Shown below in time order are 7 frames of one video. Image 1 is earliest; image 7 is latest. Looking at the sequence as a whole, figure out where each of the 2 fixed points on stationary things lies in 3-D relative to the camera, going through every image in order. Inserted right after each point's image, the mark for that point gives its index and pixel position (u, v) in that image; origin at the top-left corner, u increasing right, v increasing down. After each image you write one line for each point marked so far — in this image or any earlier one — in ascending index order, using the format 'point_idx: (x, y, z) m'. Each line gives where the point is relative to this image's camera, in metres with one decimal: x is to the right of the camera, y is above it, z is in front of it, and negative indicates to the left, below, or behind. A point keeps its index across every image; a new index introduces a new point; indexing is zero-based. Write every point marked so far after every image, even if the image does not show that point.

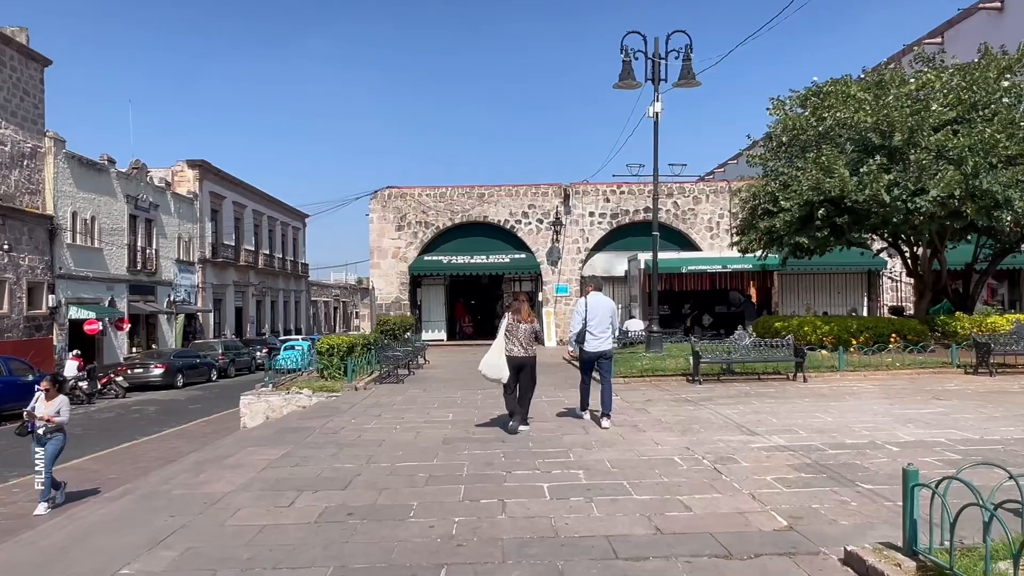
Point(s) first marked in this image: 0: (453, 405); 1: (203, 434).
0: (-0.9, -1.8, +11.0) m
1: (-6.0, -2.8, +14.2) m
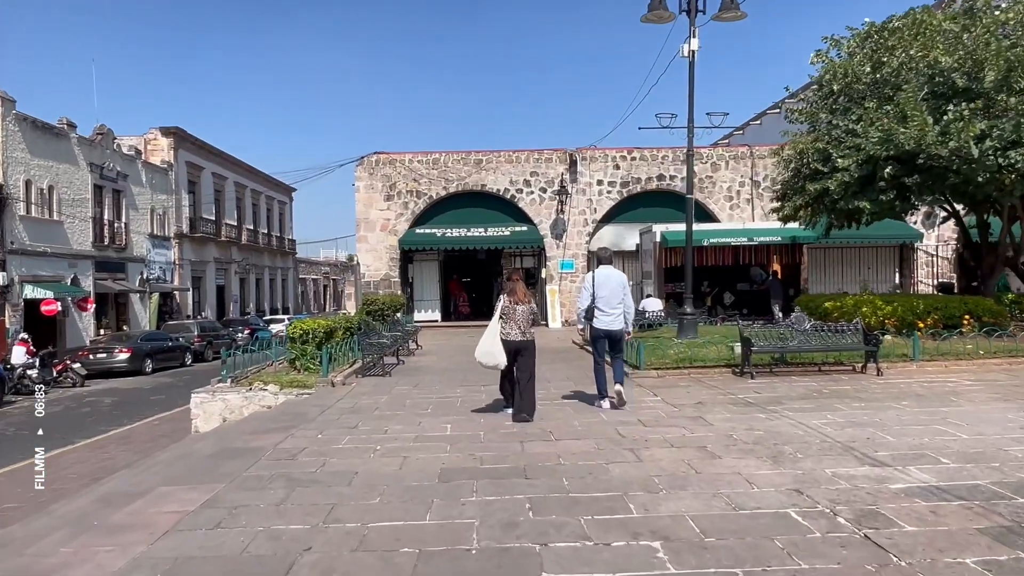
0: (-0.7, -1.4, +8.6) m
1: (-5.8, -2.4, +11.9) m
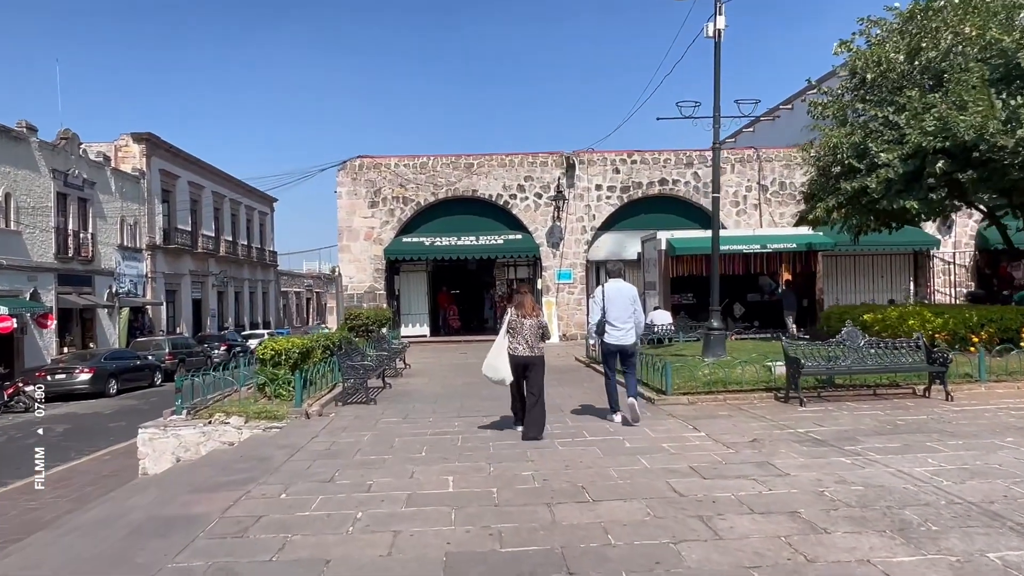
0: (-0.6, -1.6, +7.0) m
1: (-5.8, -2.6, +10.1) m
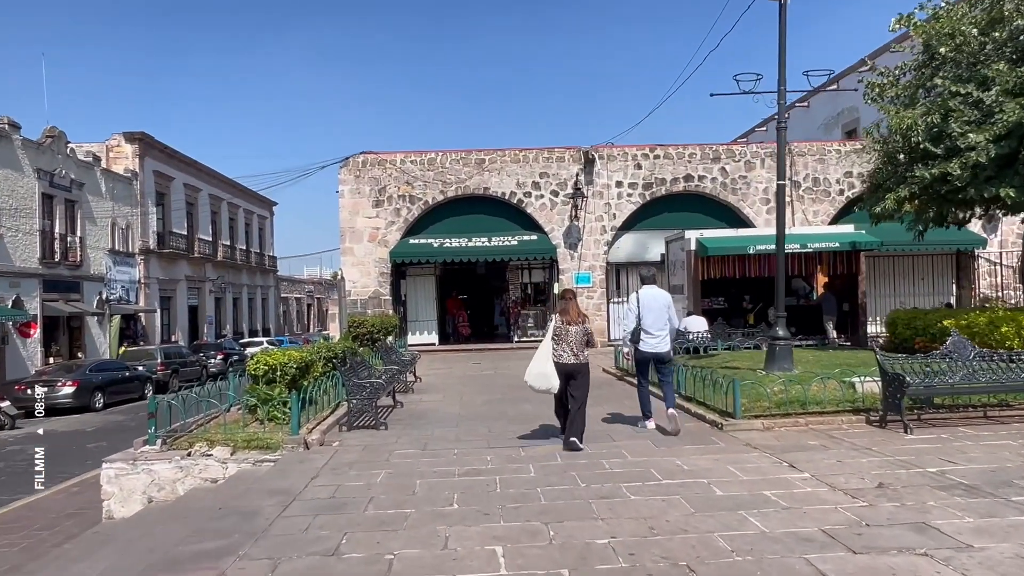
0: (-0.2, -1.6, +5.4) m
1: (-5.3, -2.7, +8.5) m
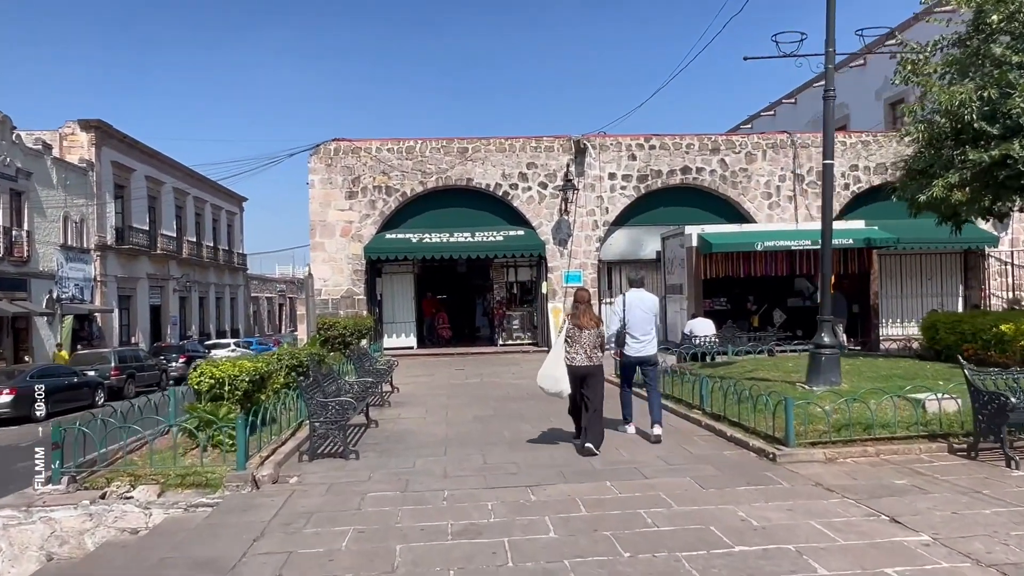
0: (0.0, -1.6, +3.8) m
1: (-5.3, -2.7, +6.8) m
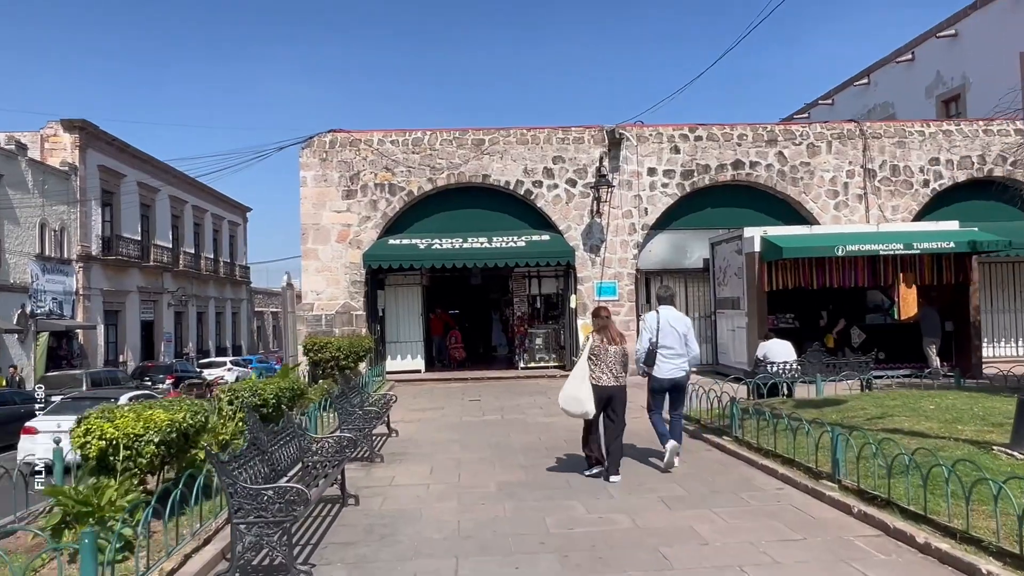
0: (+0.2, -1.6, +0.9) m
1: (-5.0, -2.7, +4.0) m
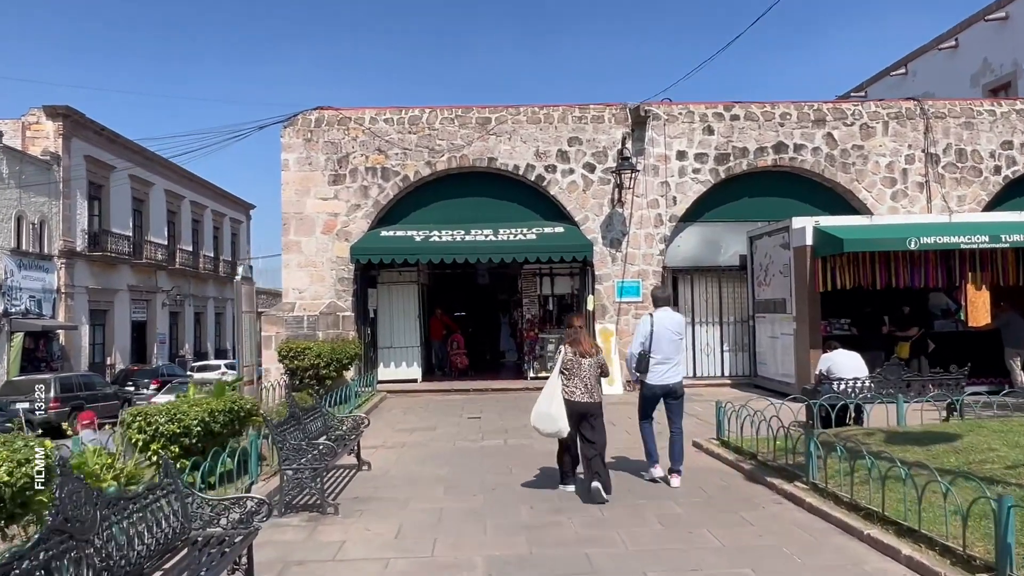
0: (+0.1, -1.5, -1.2) m
1: (-5.1, -2.6, +1.9) m
